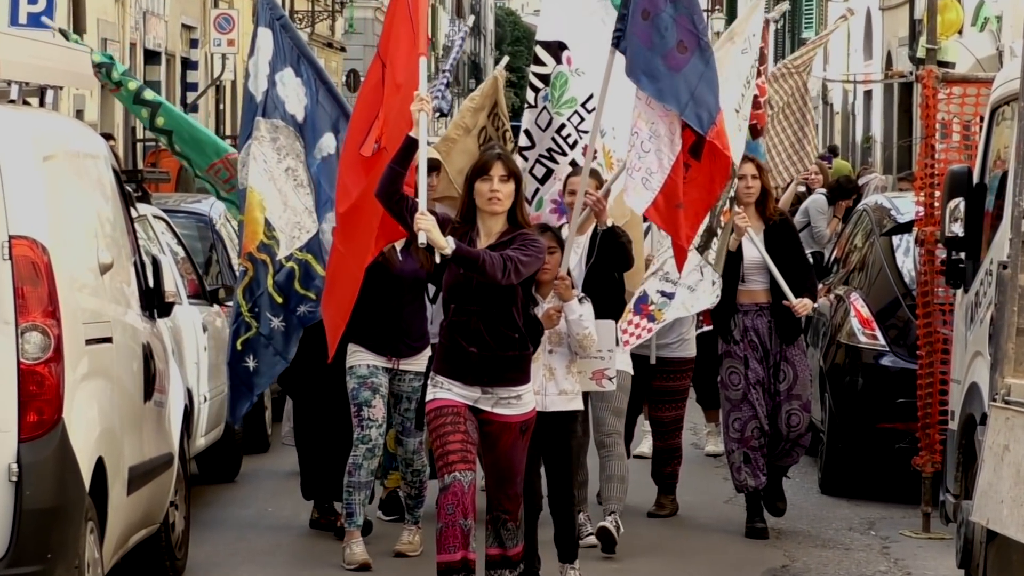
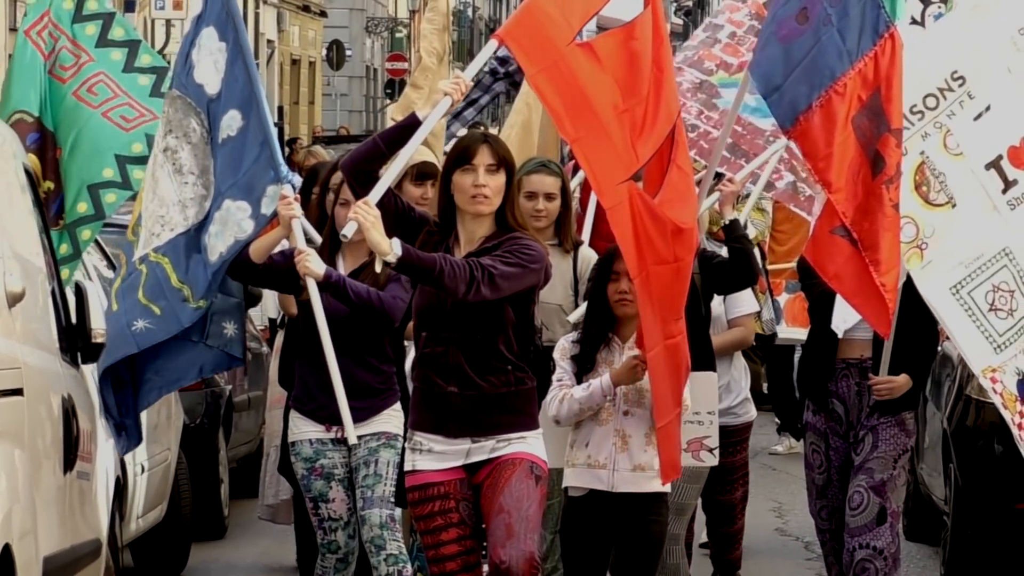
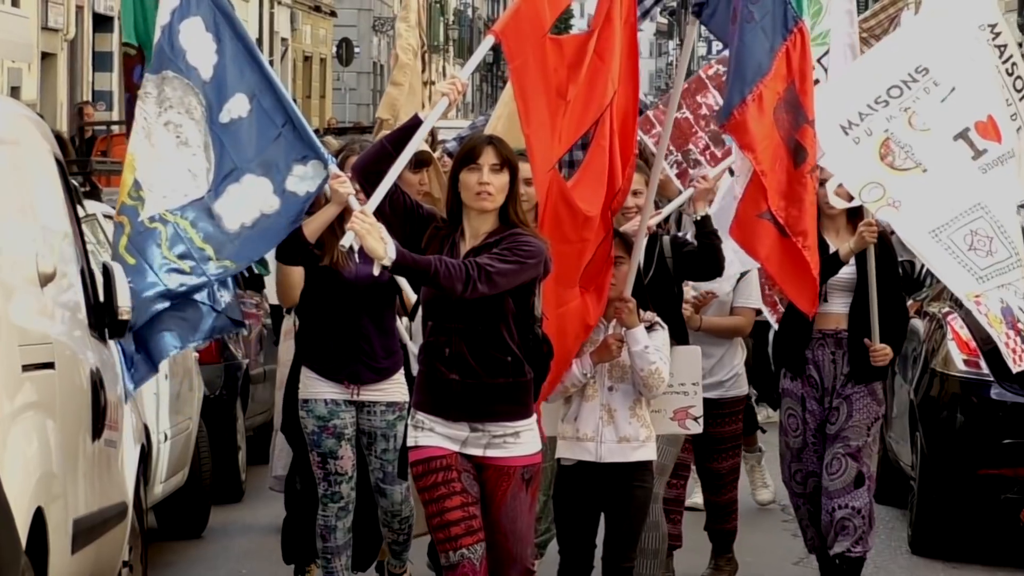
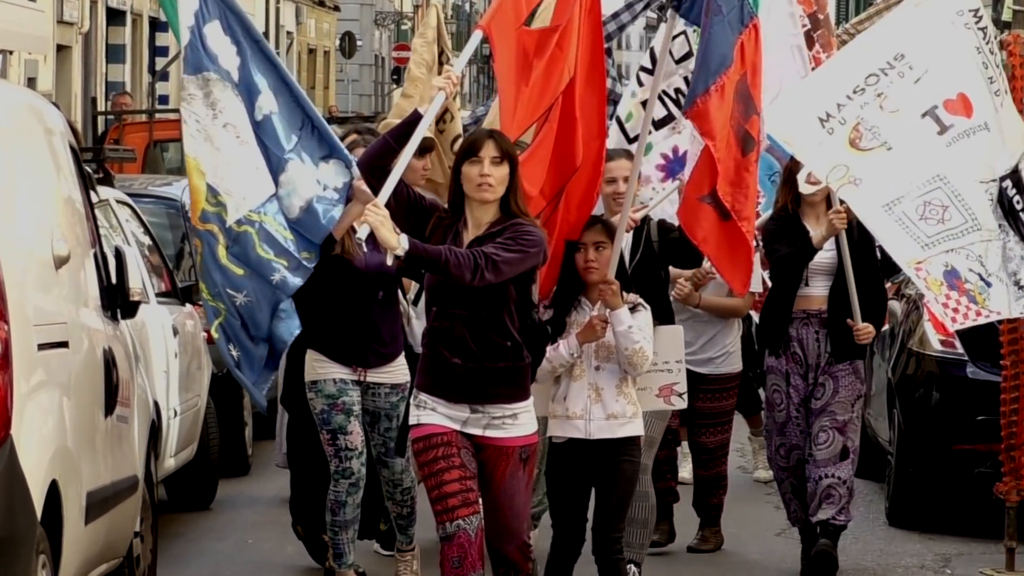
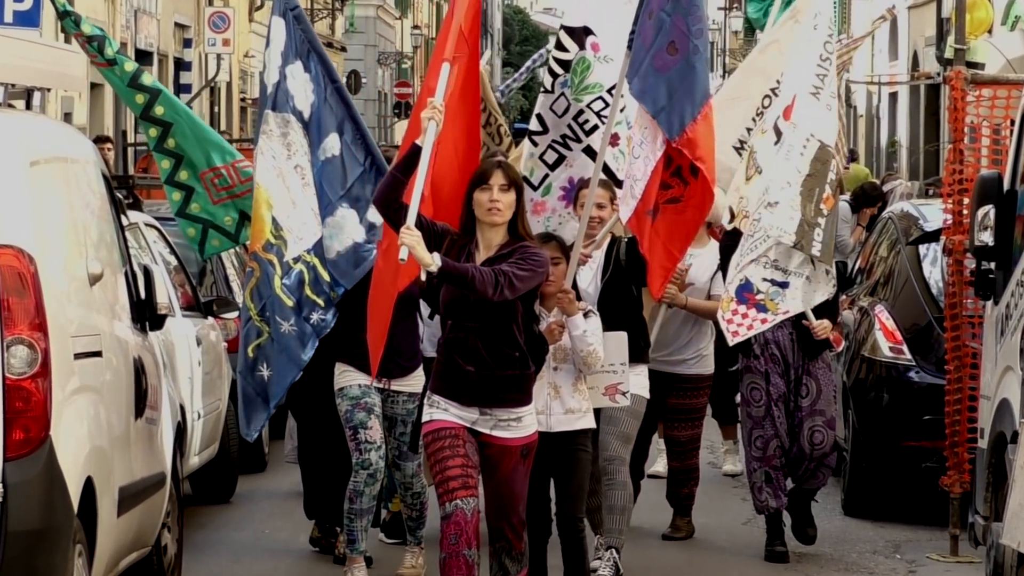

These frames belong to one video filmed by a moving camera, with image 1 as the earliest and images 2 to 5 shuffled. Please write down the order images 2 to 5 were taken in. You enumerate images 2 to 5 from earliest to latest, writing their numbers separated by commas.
5, 4, 3, 2
